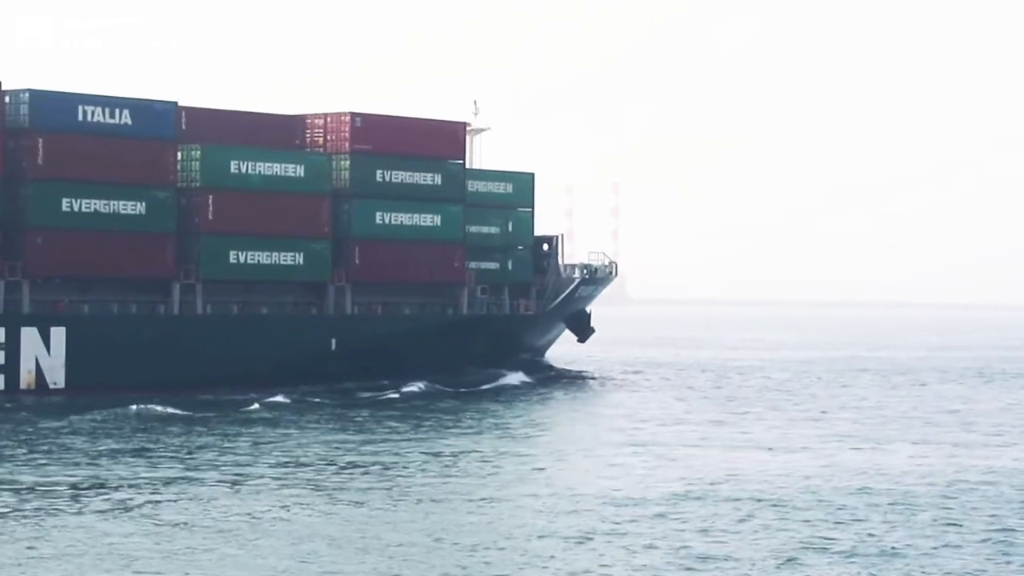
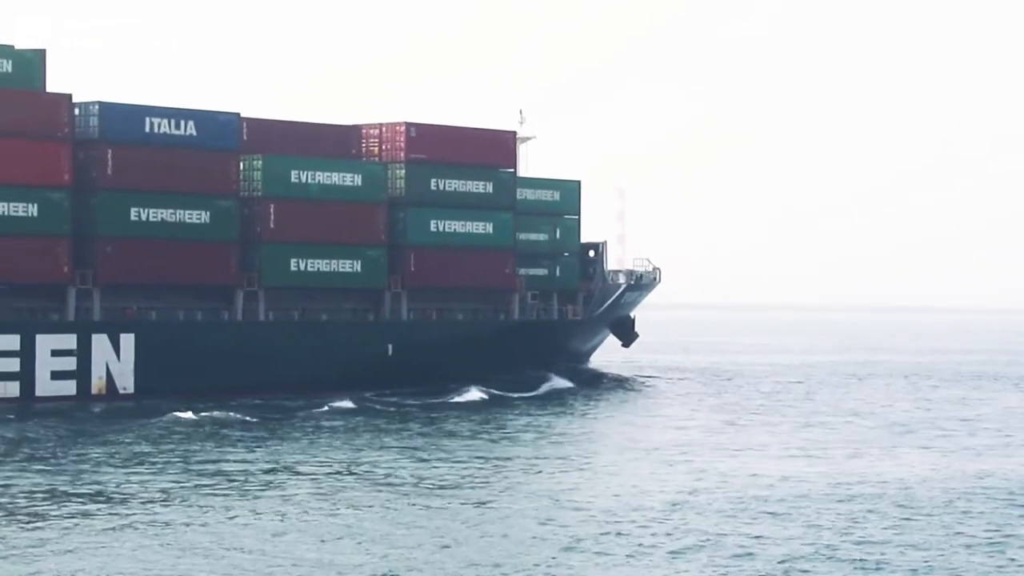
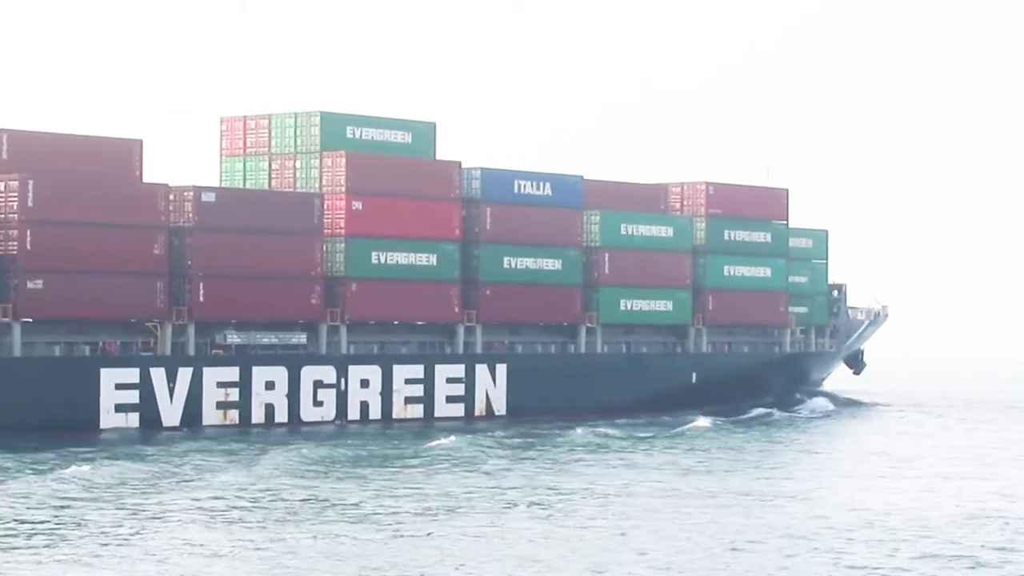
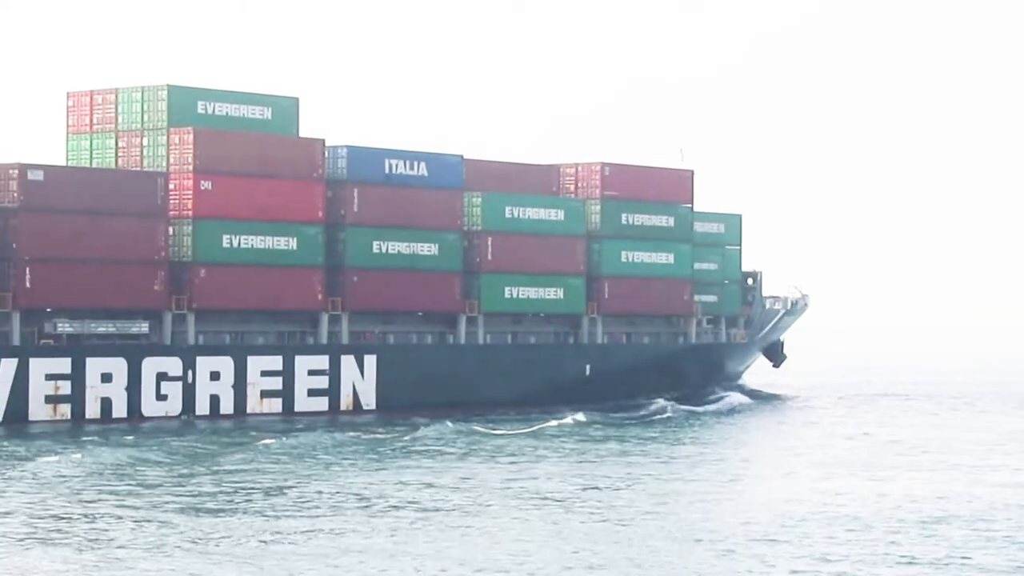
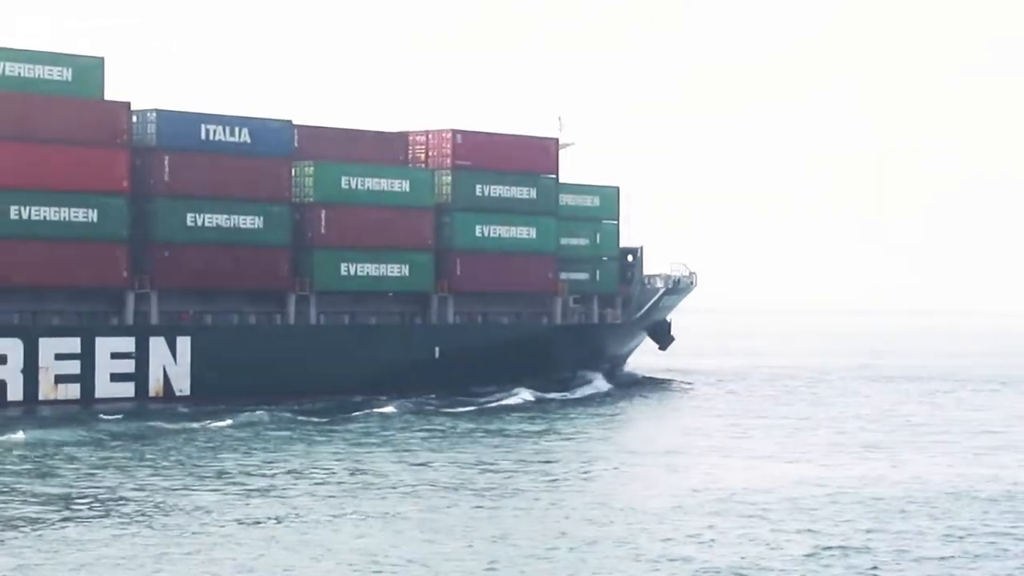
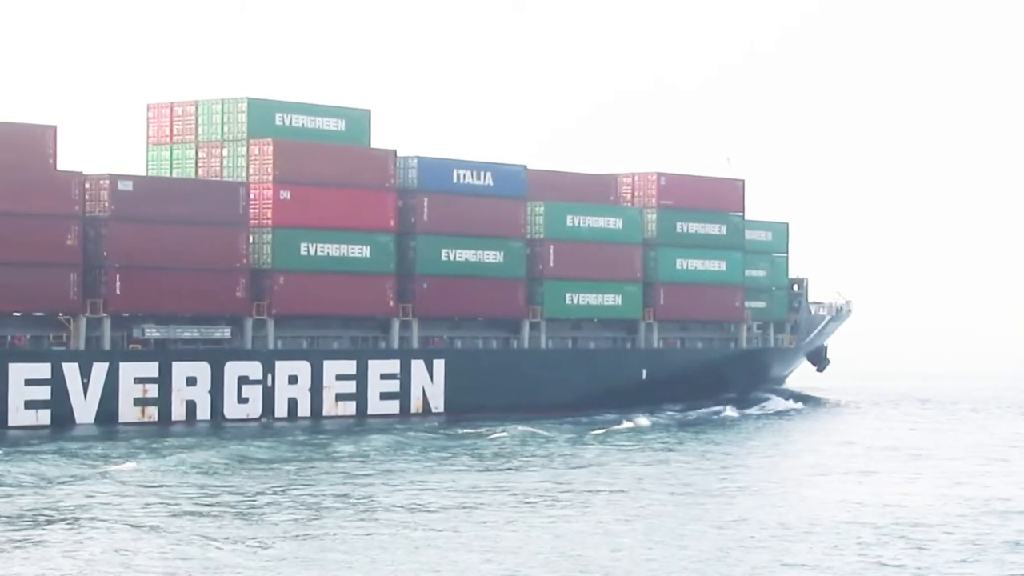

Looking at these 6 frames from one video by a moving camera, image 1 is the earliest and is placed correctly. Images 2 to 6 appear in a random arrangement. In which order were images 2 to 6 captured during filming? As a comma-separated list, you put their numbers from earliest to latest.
2, 5, 4, 6, 3
